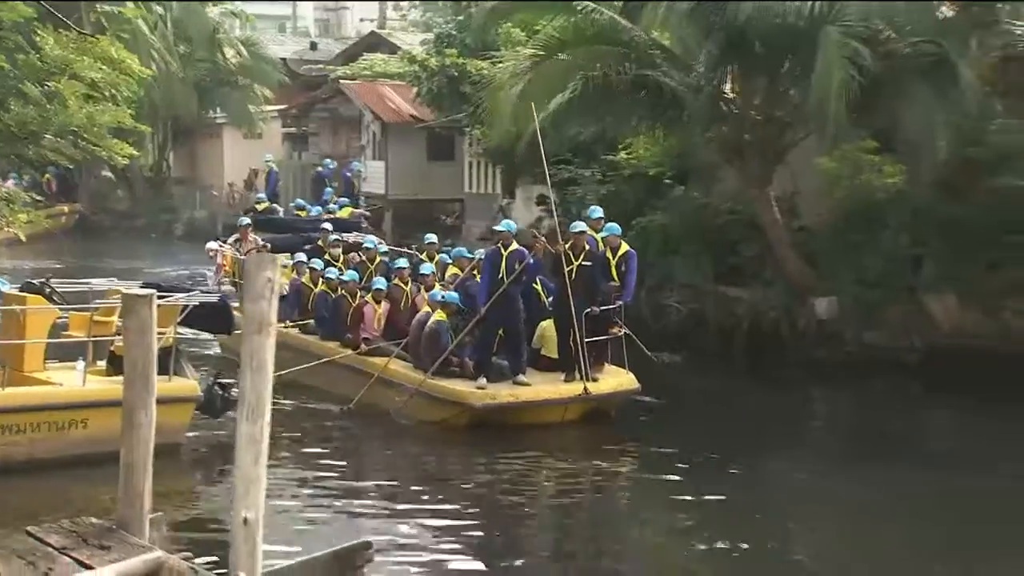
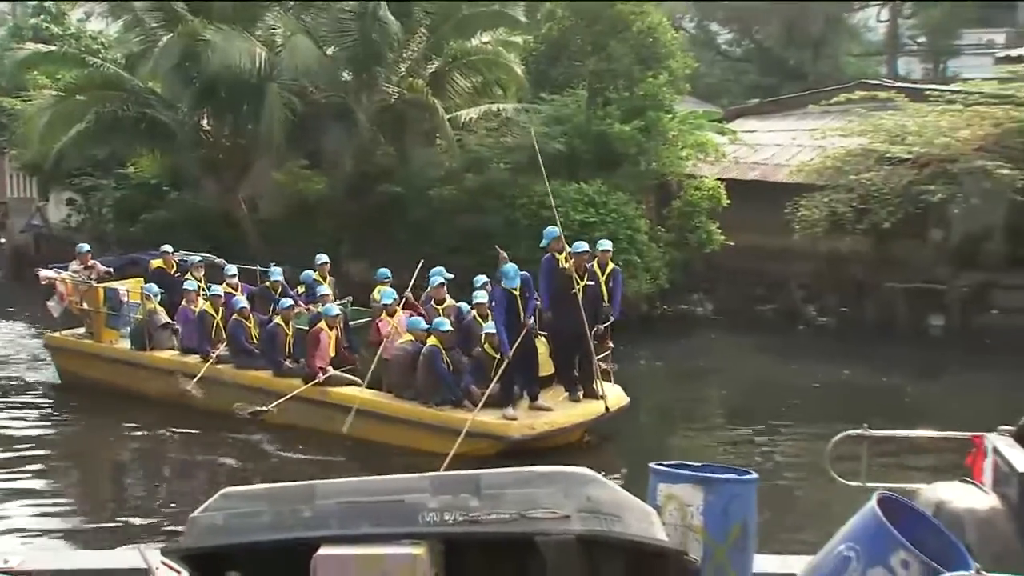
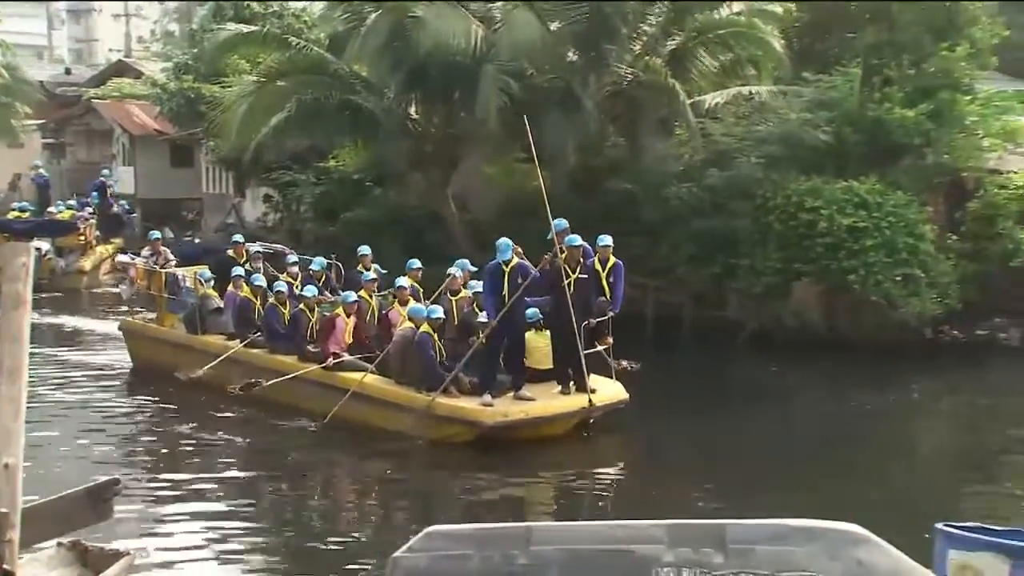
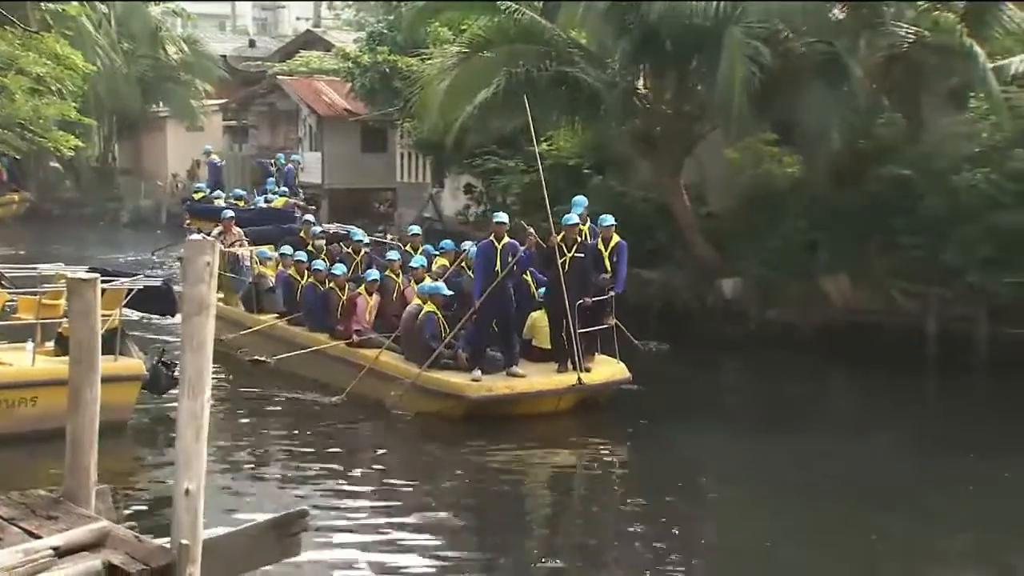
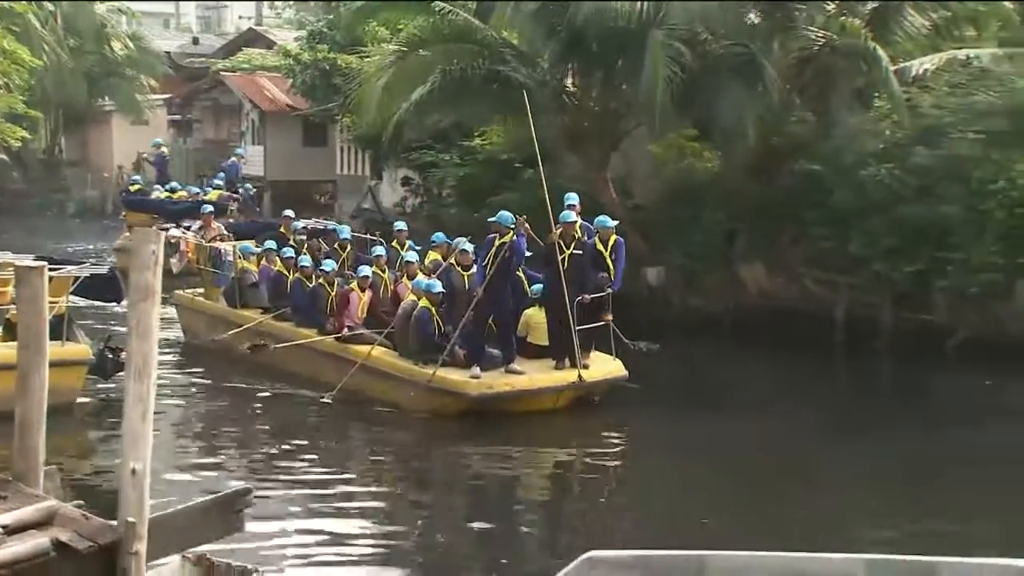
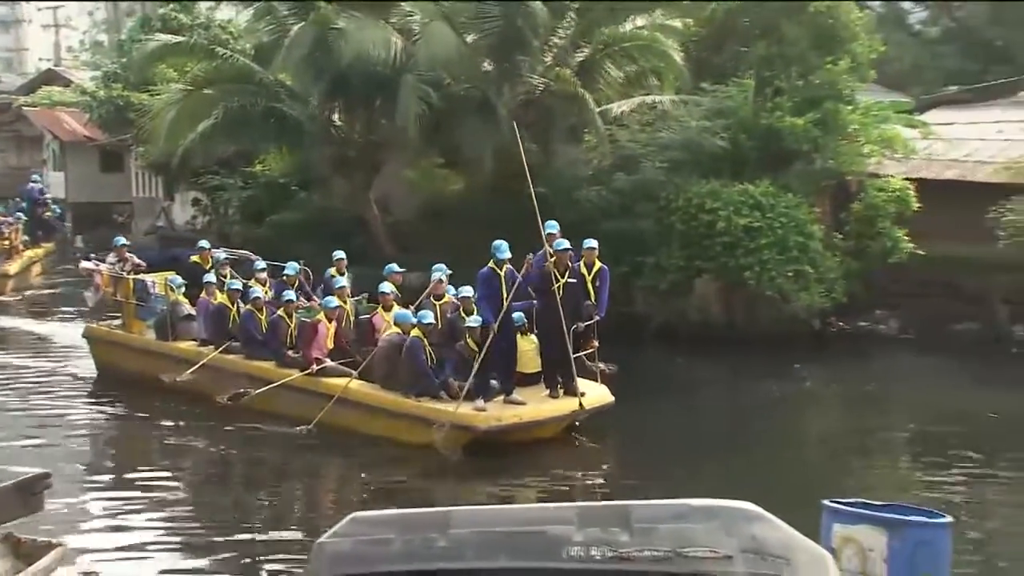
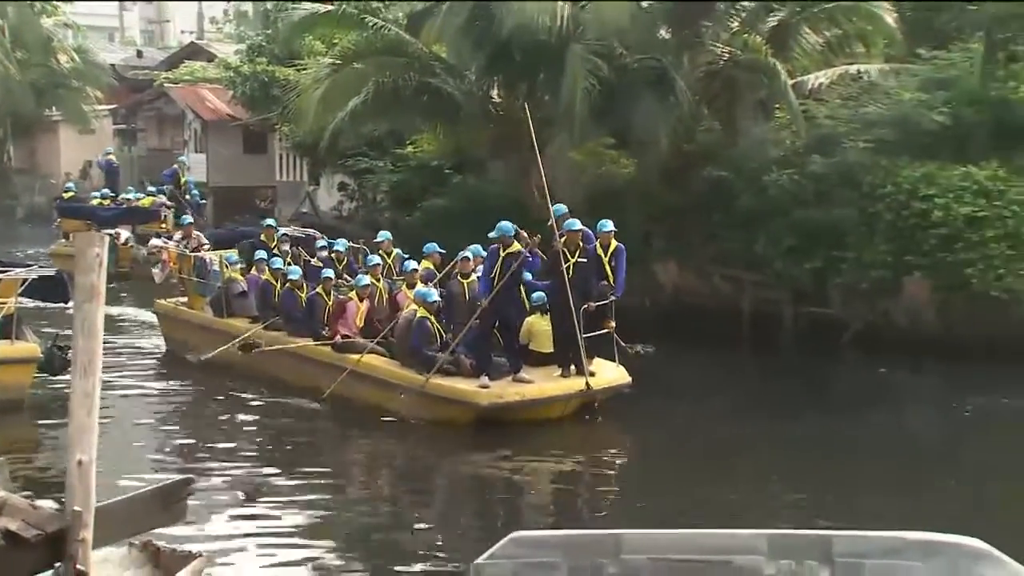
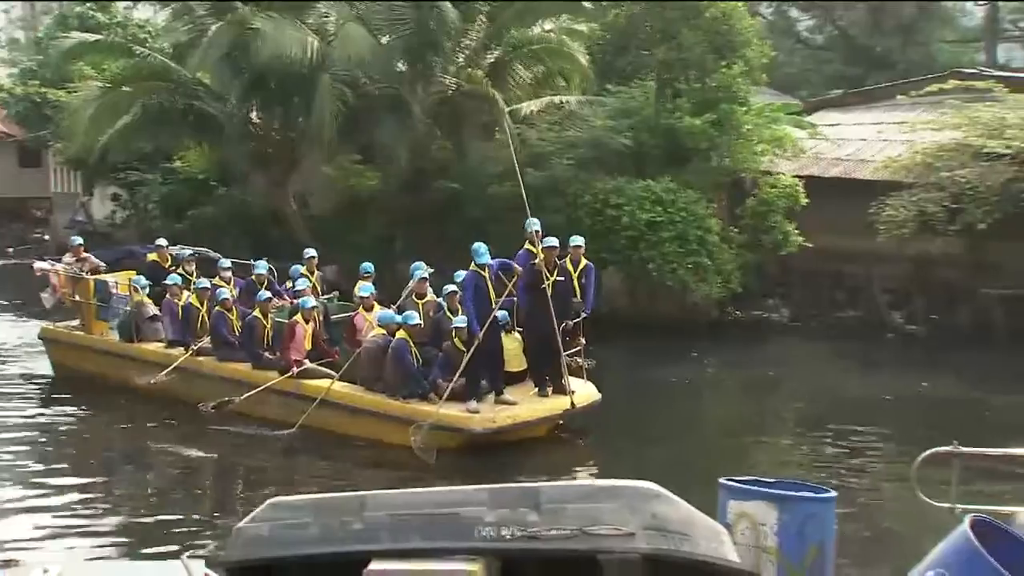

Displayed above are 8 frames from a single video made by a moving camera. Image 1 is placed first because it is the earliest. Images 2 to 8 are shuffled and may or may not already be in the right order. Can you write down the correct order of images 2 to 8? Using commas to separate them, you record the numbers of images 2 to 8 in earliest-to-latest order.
4, 5, 7, 3, 6, 8, 2
